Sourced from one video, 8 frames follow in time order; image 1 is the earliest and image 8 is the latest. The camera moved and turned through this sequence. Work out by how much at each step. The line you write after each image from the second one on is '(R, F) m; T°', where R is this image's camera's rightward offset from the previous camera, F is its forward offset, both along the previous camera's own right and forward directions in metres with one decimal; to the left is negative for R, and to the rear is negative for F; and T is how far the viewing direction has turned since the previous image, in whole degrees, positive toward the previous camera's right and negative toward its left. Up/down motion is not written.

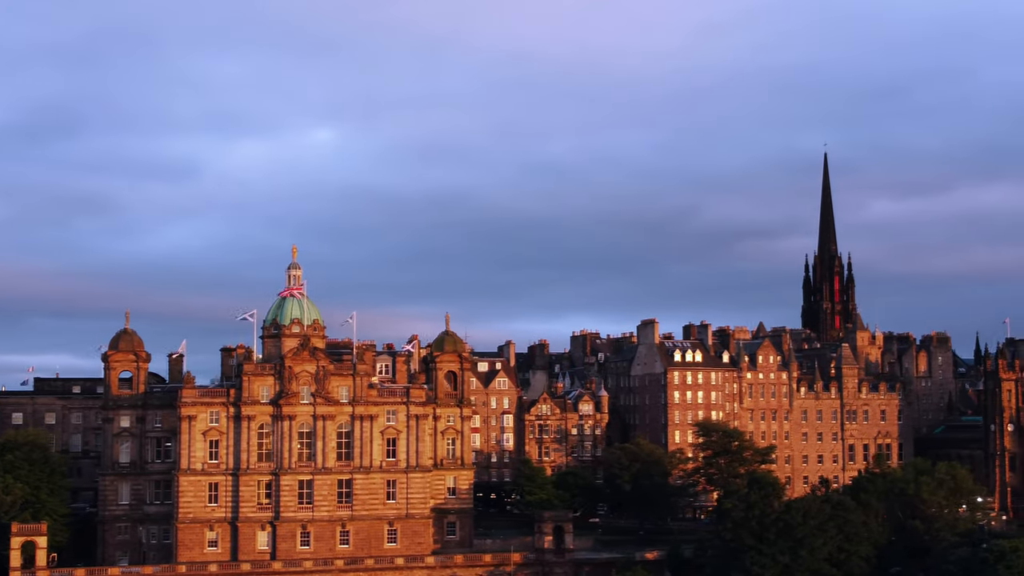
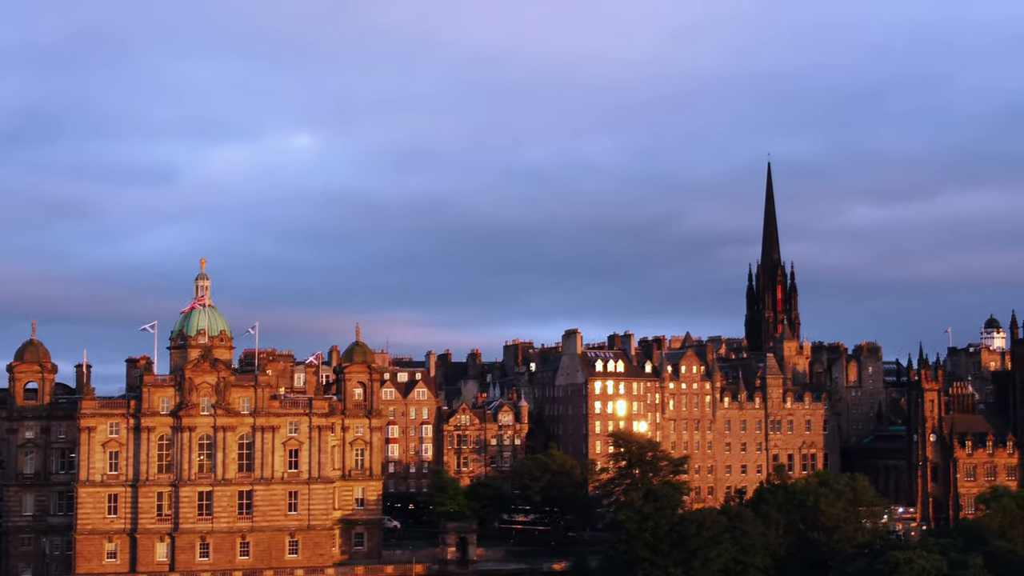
(+5.9, -0.1) m; 0°
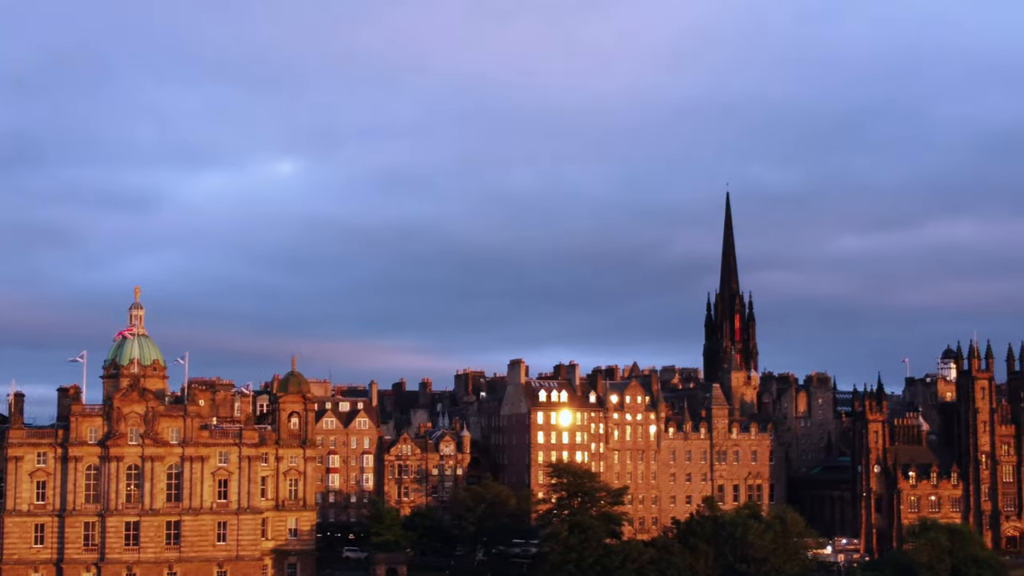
(+4.0, -0.1) m; 0°
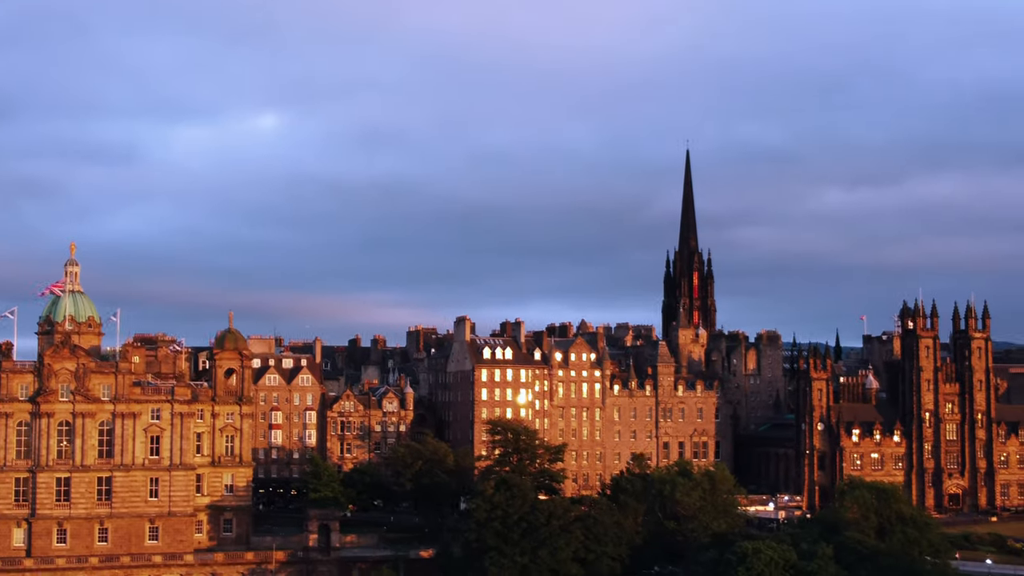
(+4.0, -0.1) m; 0°
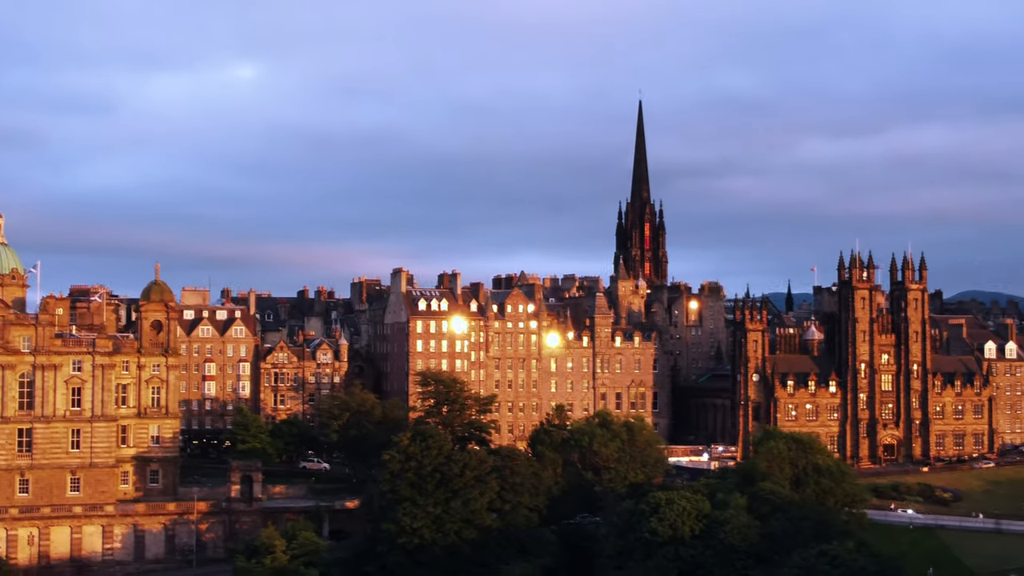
(+4.6, -0.2) m; 0°
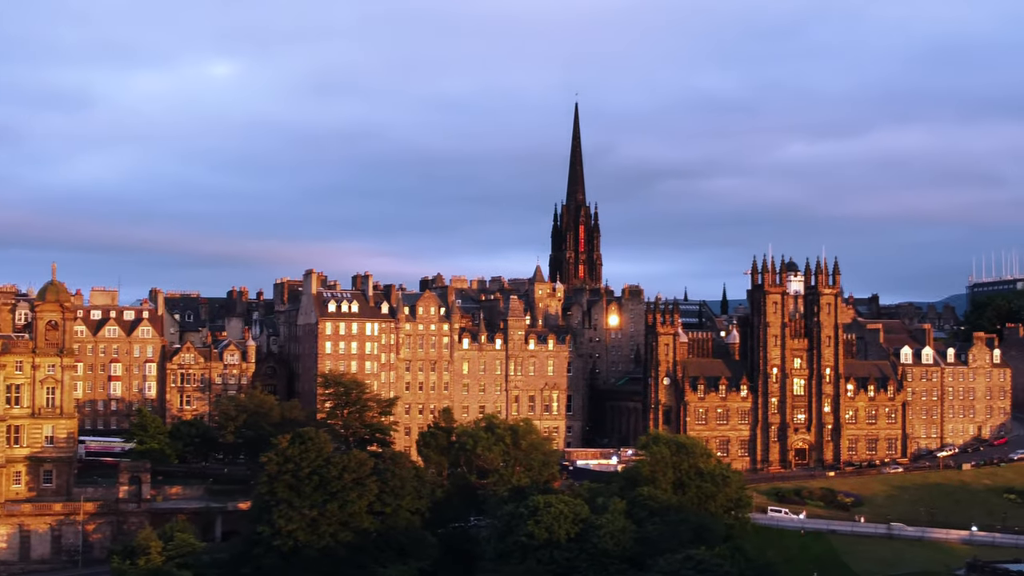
(+6.9, -0.2) m; 0°
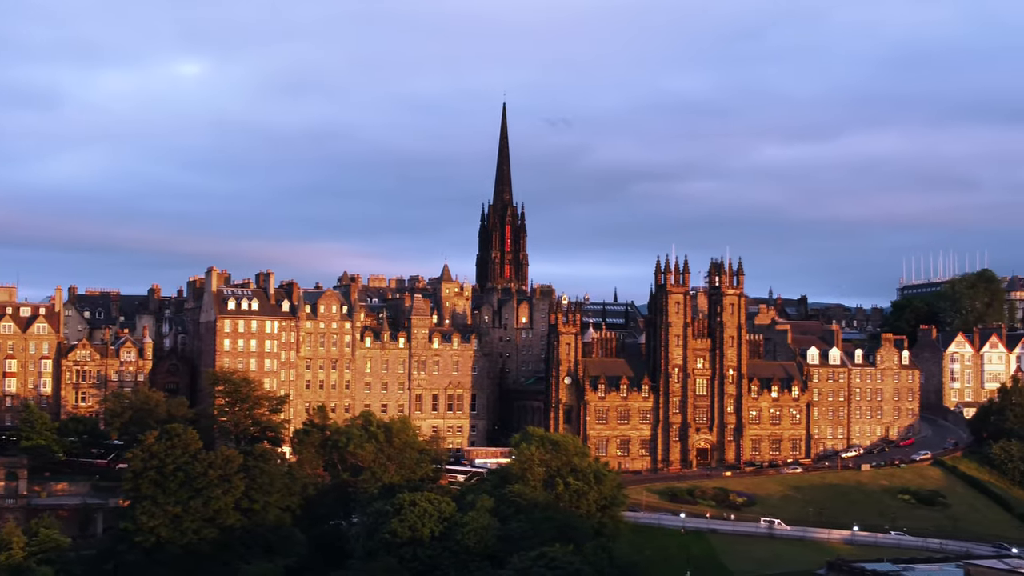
(+7.4, -0.1) m; 0°
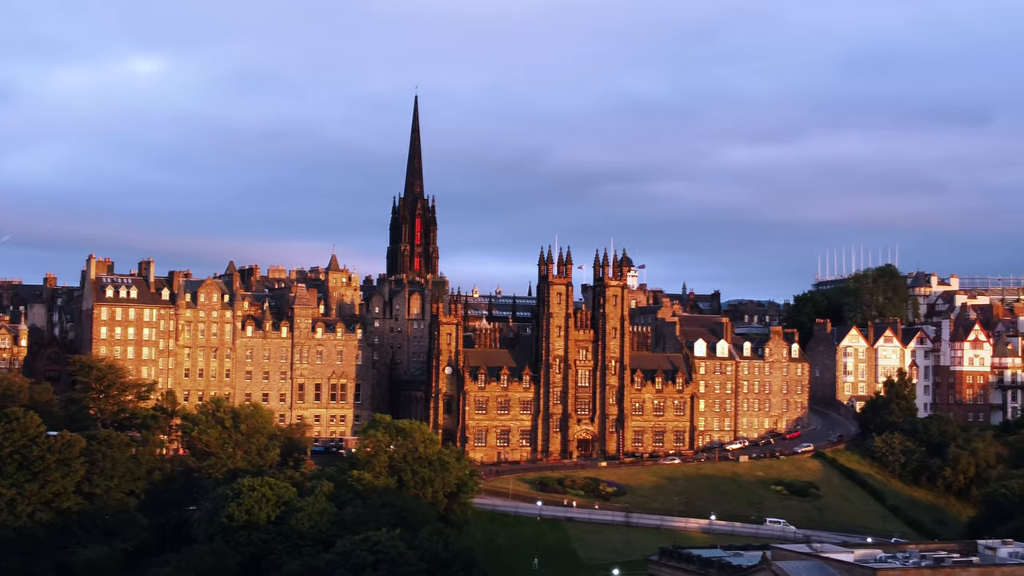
(+8.7, -0.1) m; 0°
